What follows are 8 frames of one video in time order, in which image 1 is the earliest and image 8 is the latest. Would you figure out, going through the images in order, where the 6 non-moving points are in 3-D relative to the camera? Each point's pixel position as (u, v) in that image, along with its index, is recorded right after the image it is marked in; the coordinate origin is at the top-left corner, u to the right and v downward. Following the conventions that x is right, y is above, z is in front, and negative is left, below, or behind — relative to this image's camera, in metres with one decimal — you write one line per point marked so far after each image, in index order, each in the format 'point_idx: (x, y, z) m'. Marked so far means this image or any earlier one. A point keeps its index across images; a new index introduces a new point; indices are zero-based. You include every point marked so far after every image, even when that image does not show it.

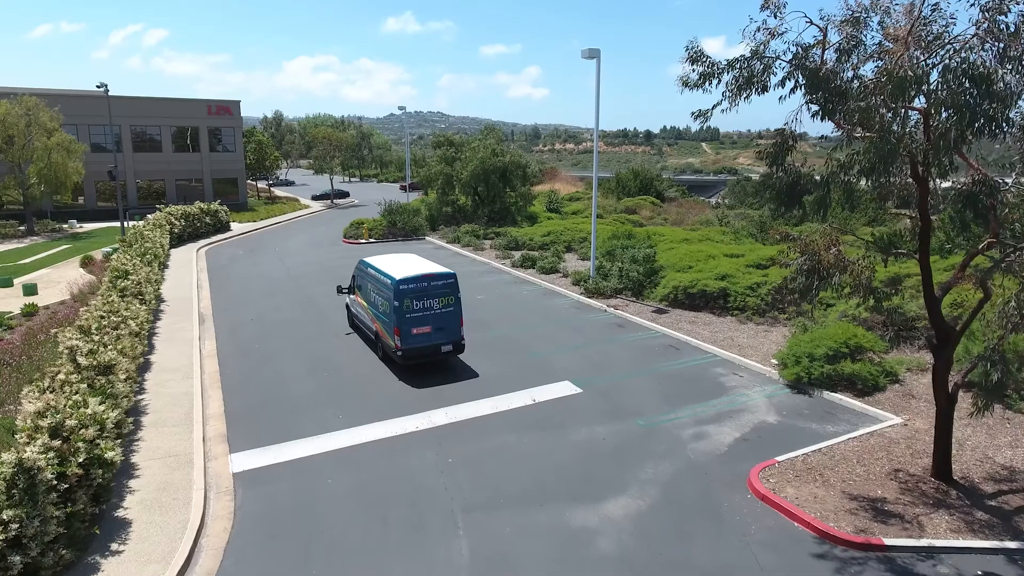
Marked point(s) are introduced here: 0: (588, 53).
0: (+2.1, +6.5, +18.0) m
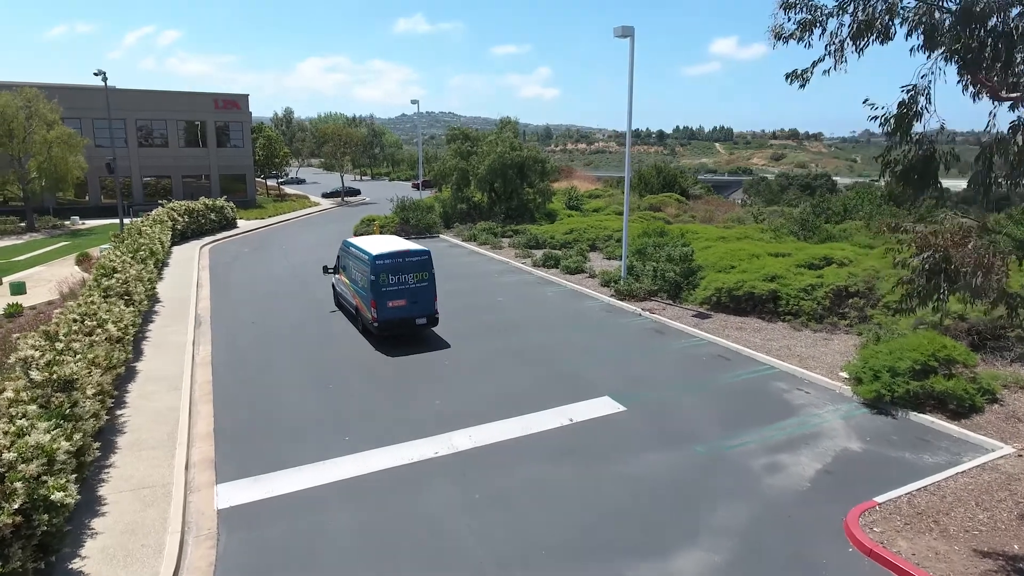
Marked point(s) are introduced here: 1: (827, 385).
0: (+2.8, +6.5, +16.4) m
1: (+5.5, -1.7, +11.3) m
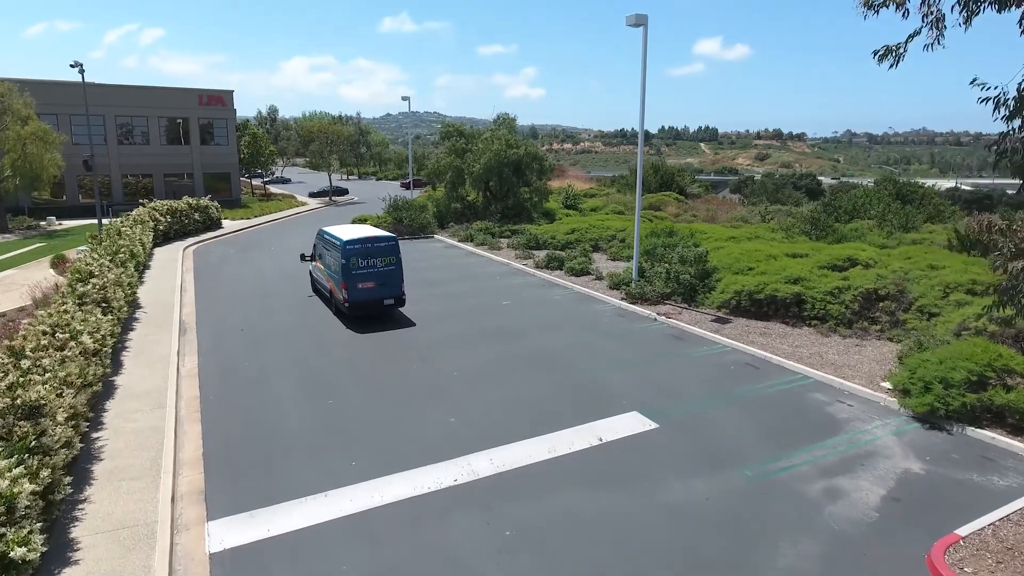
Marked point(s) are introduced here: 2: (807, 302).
0: (+2.9, +6.4, +15.5) m
1: (+5.8, -1.7, +10.5) m
2: (+6.4, -0.3, +14.0) m
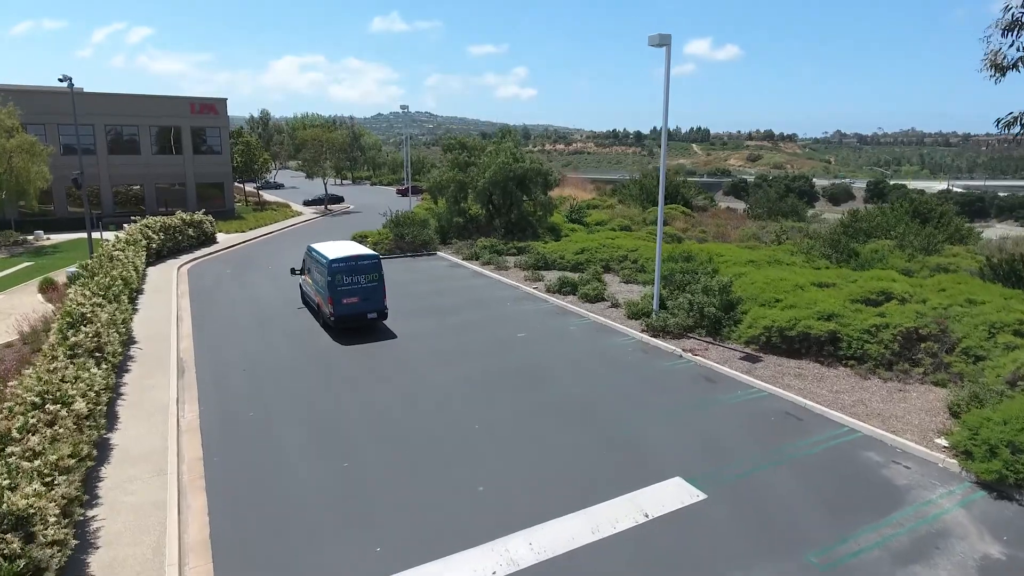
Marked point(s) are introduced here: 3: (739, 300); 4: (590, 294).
0: (+3.3, +5.6, +14.8) m
1: (+6.2, -2.5, +9.8) m
2: (+6.8, -1.1, +13.3) m
3: (+5.5, -0.3, +15.8) m
4: (+2.3, -0.2, +18.8) m
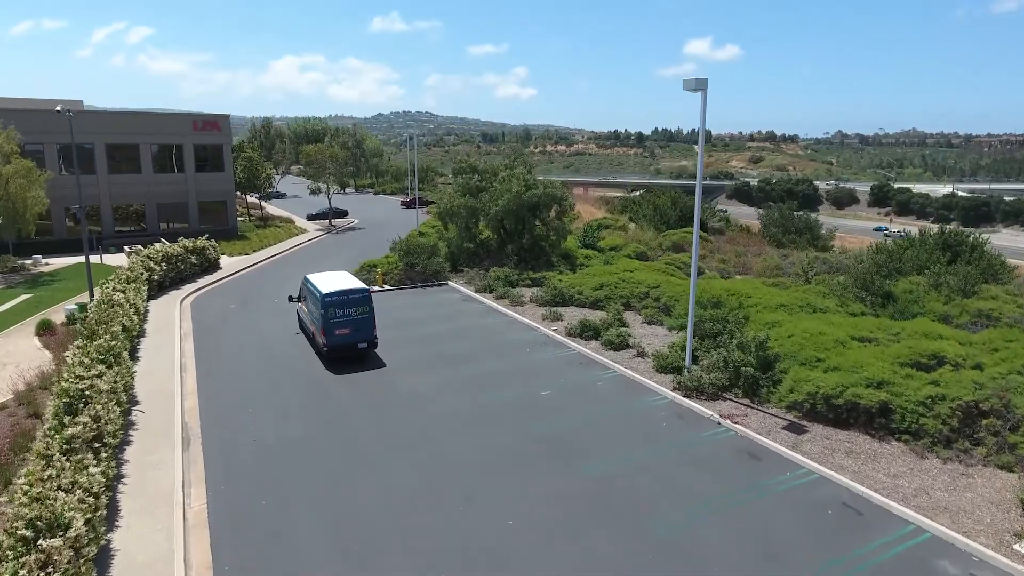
0: (+3.9, +4.3, +13.9) m
1: (+6.8, -3.8, +8.9) m
2: (+7.3, -2.4, +12.4) m
3: (+6.1, -1.6, +15.0) m
4: (+2.8, -1.5, +18.0) m
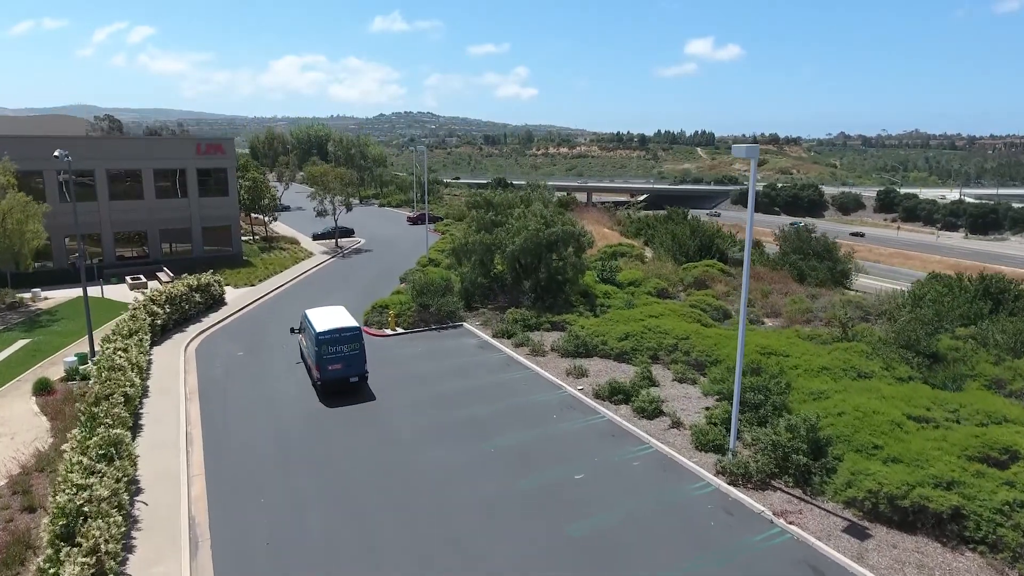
0: (+4.6, +2.7, +12.8) m
1: (+7.4, -5.5, +7.8) m
2: (+8.0, -4.1, +11.4) m
3: (+6.8, -3.3, +13.9) m
4: (+3.5, -3.2, +16.9) m
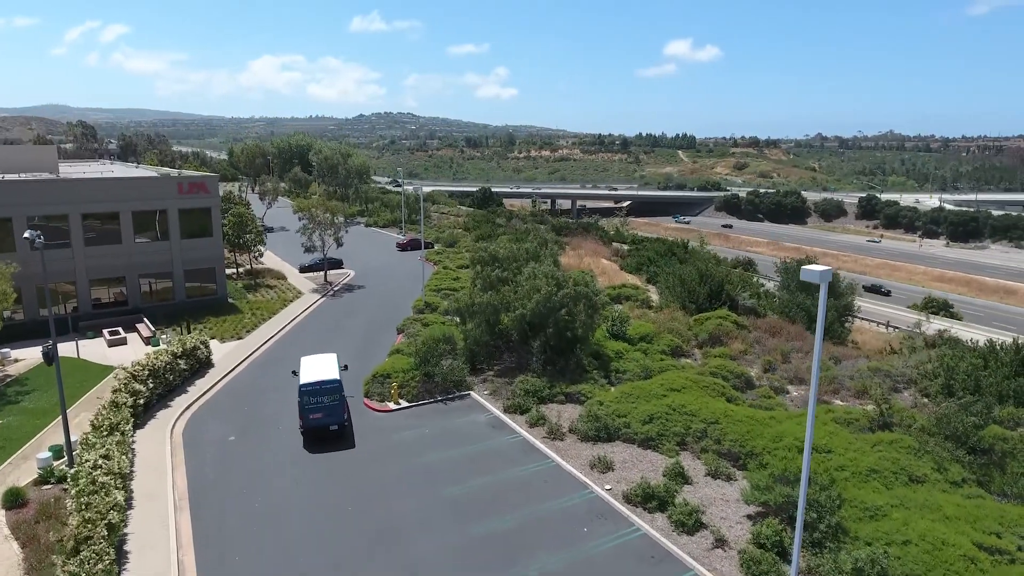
0: (+5.3, +0.2, +11.5) m
1: (+8.4, -7.9, +6.6) m
2: (+8.8, -6.5, +10.1) m
3: (+7.5, -5.7, +12.6) m
4: (+4.2, -5.6, +15.5) m
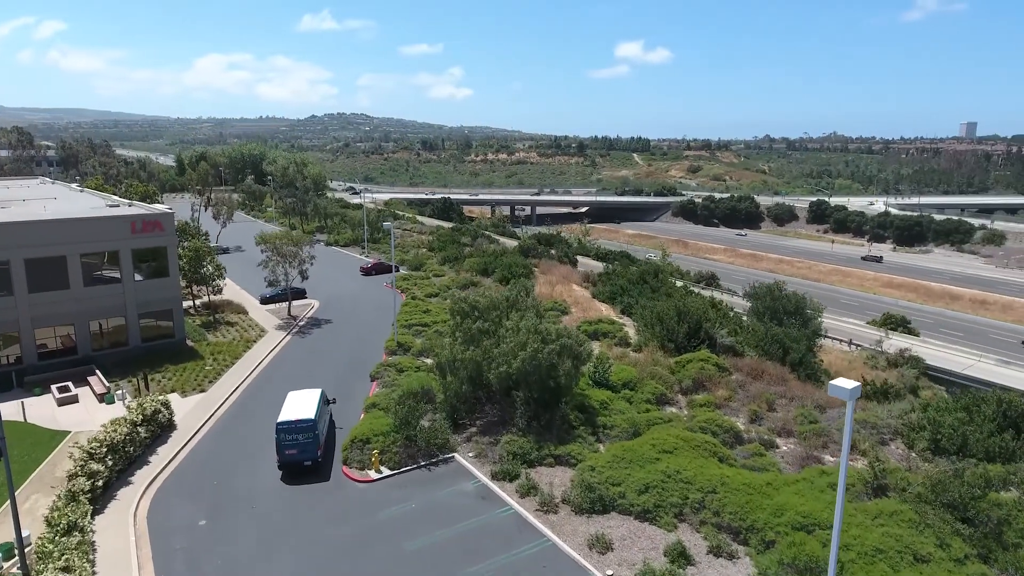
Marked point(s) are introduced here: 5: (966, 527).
0: (+5.5, -1.7, +11.0) m
1: (+9.1, -9.9, +6.3) m
2: (+9.2, -8.4, +9.9) m
3: (+7.8, -7.6, +12.3) m
4: (+4.2, -7.6, +15.0) m
5: (+11.8, -6.2, +17.0) m
